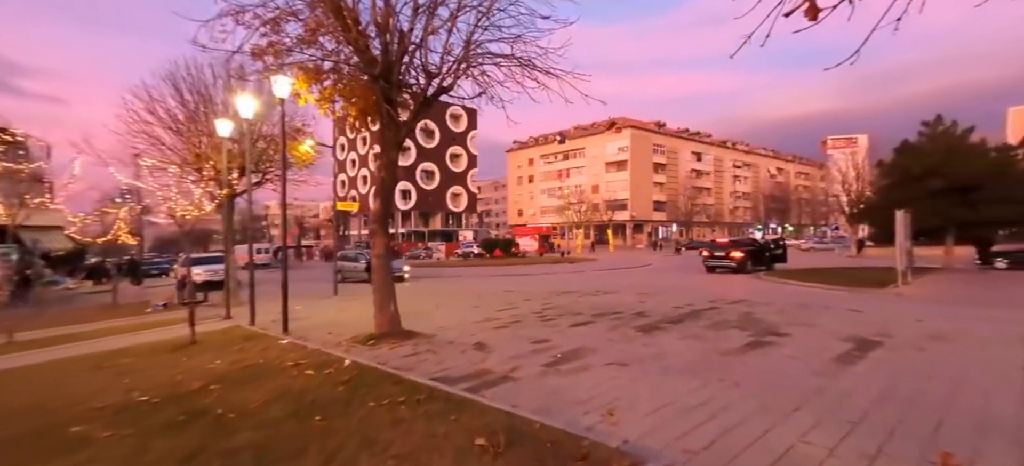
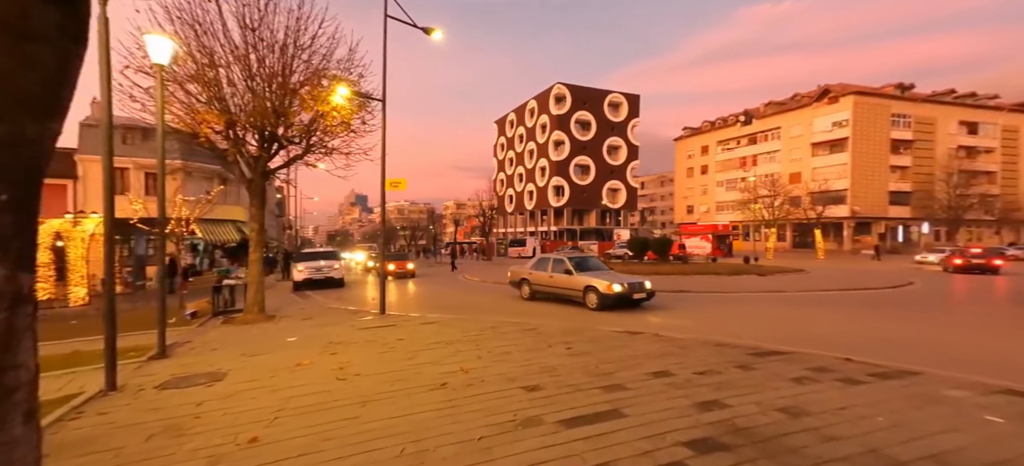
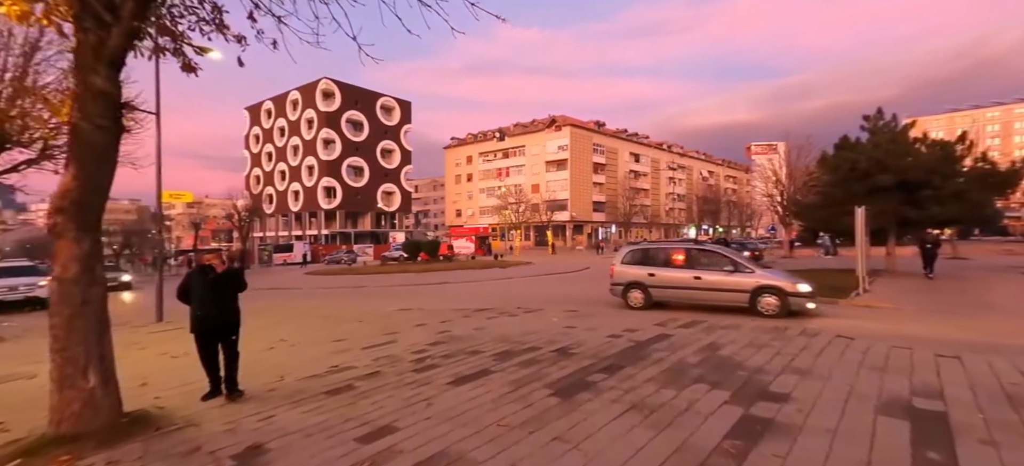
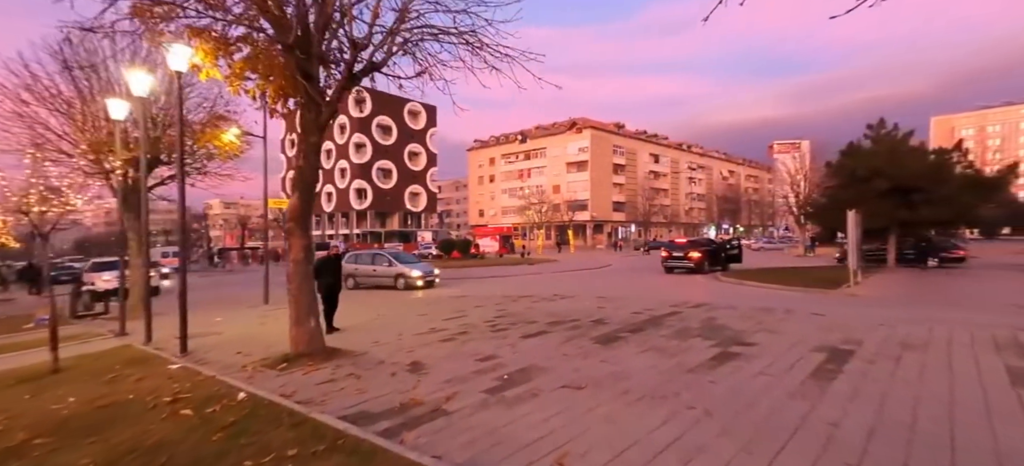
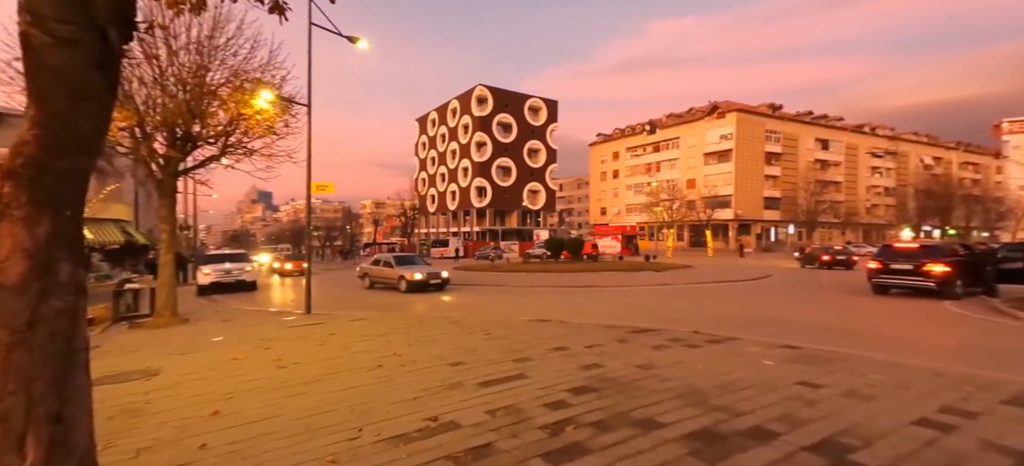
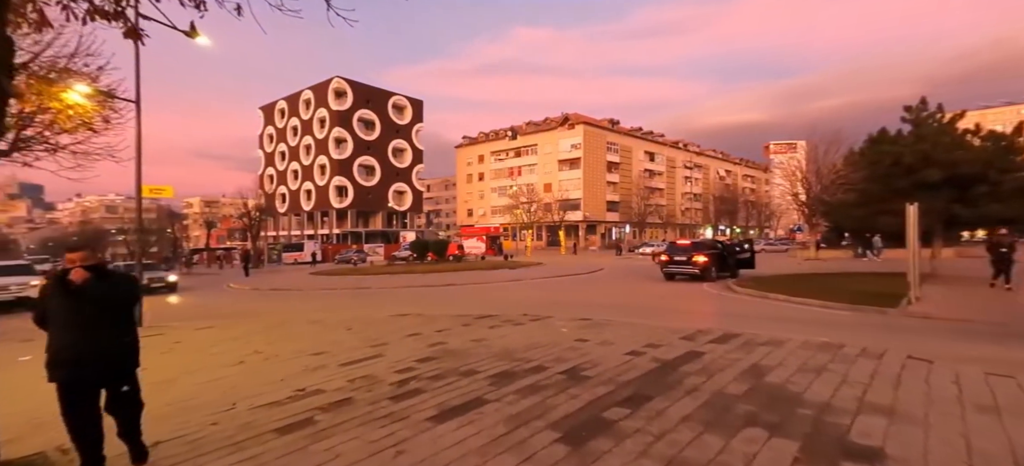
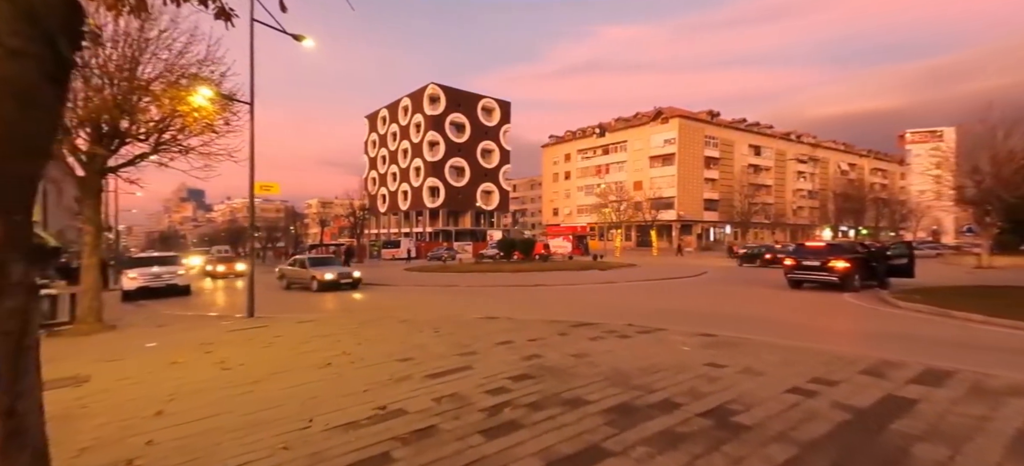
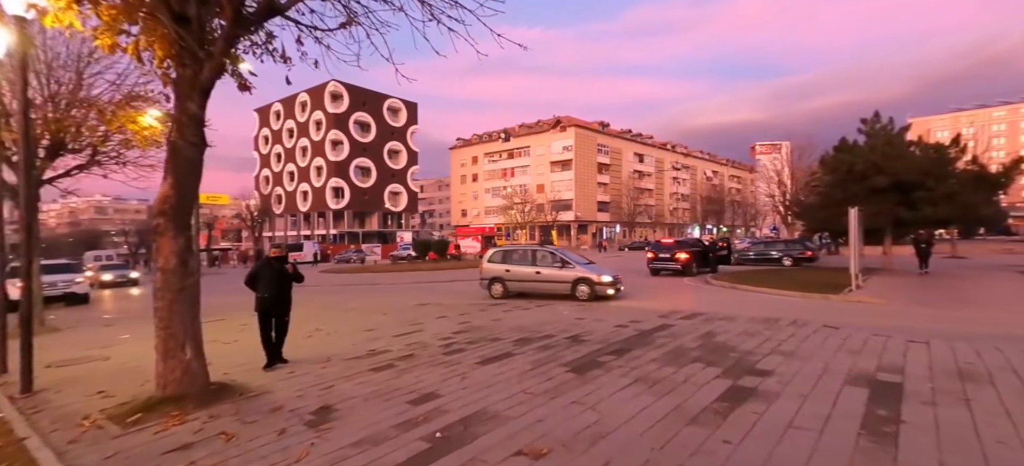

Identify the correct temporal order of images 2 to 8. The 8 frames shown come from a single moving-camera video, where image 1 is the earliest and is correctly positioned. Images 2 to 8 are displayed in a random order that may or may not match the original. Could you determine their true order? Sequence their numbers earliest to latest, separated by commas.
4, 8, 3, 6, 7, 5, 2
